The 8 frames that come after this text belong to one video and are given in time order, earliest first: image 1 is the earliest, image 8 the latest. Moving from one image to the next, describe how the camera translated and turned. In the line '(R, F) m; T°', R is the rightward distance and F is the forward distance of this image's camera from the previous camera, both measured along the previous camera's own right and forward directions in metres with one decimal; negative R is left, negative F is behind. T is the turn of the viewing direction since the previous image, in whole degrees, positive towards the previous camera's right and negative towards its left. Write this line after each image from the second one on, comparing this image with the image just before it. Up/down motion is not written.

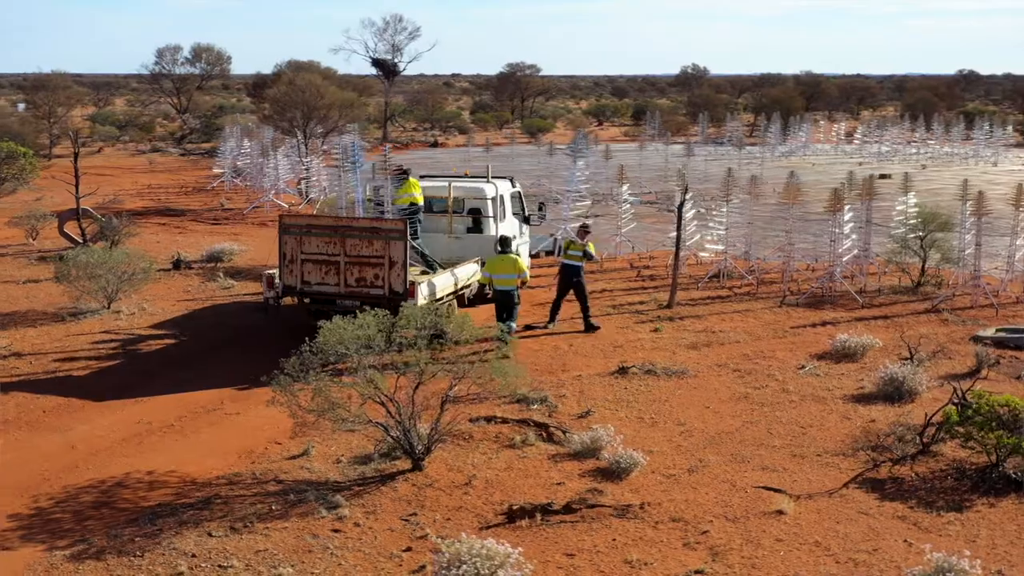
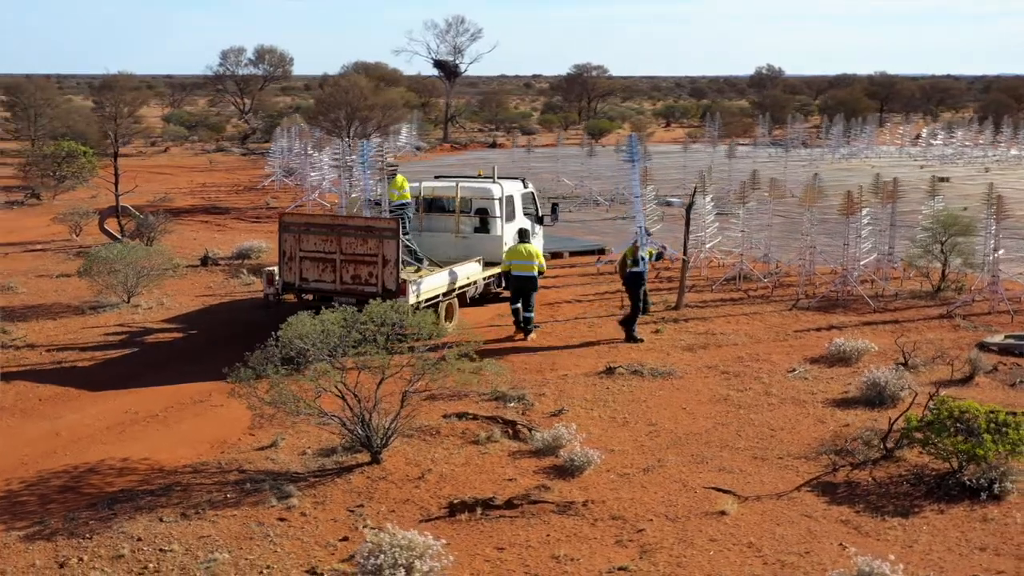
(+0.9, -0.1) m; -4°
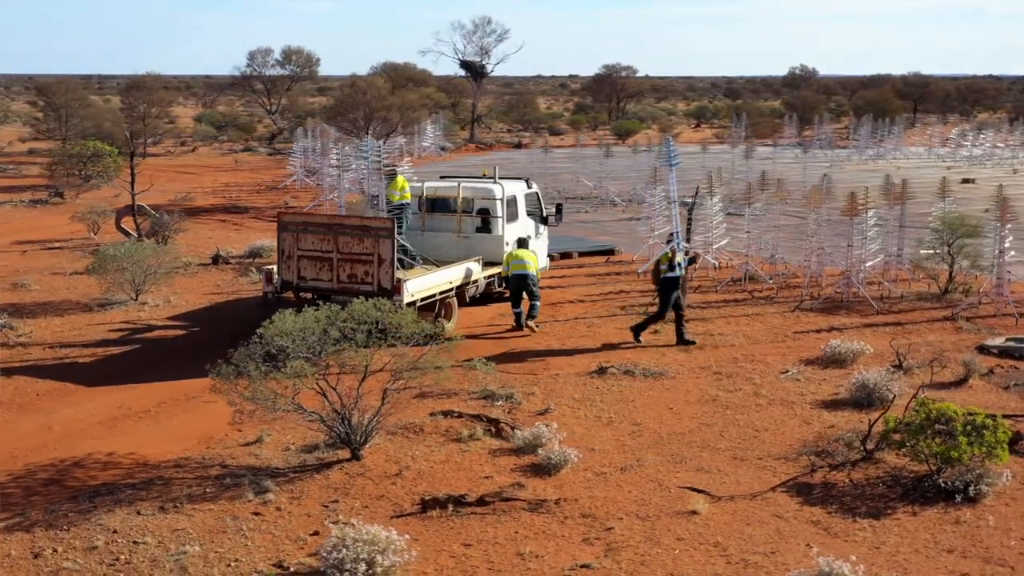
(+0.4, -0.1) m; -2°
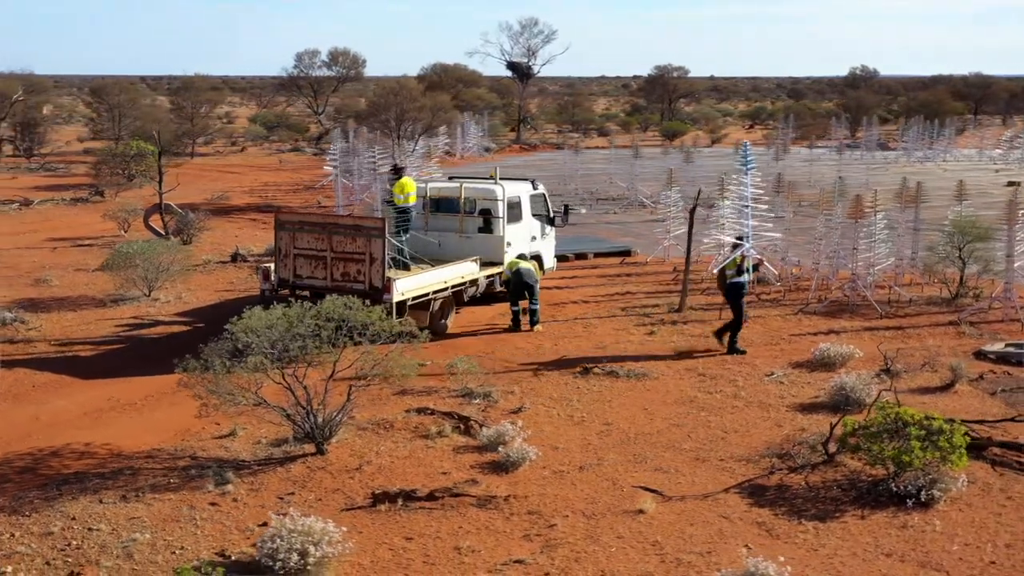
(+0.8, -0.1) m; -3°
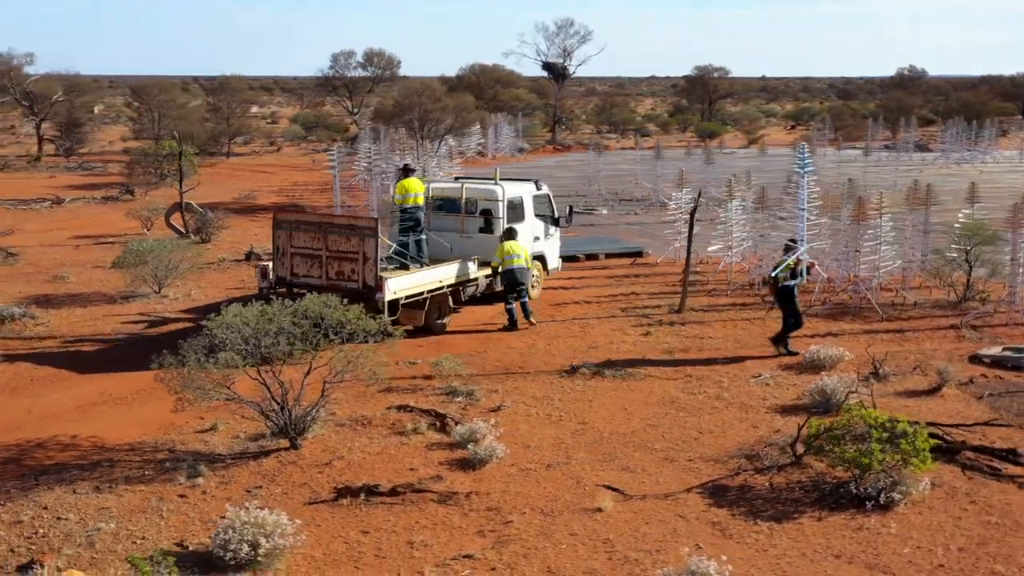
(+0.6, -0.1) m; -2°
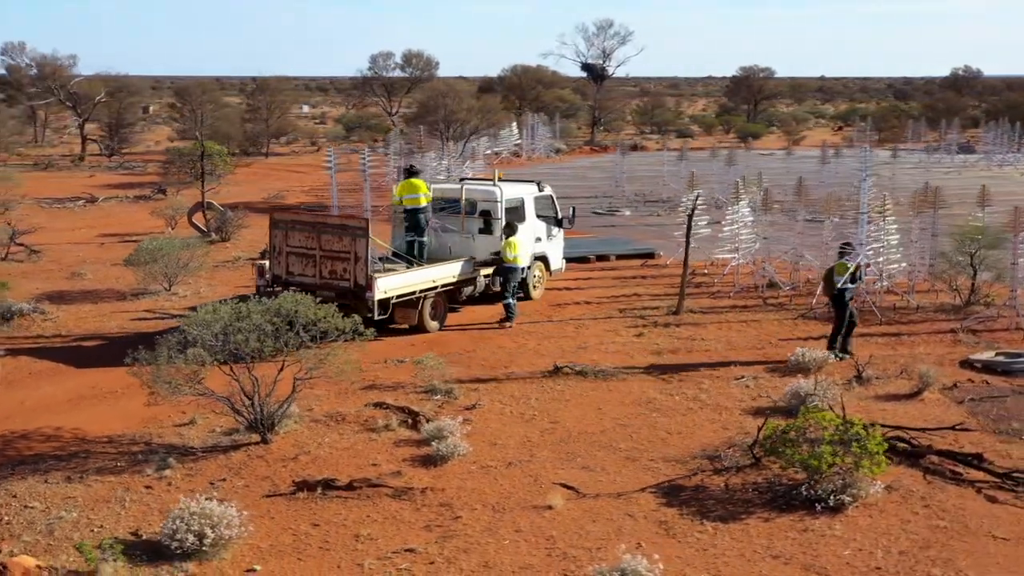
(+0.7, -0.1) m; -3°
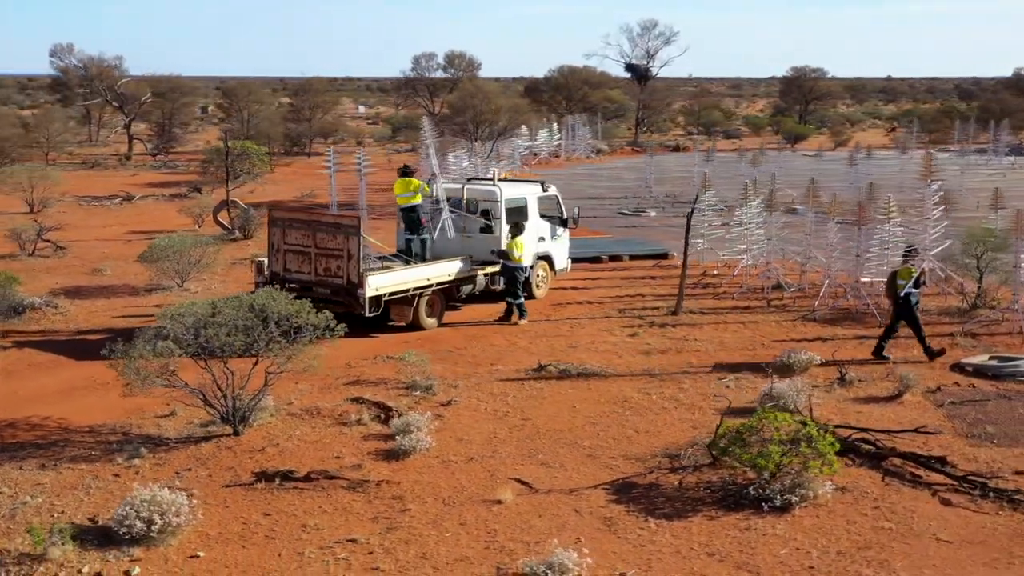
(+0.8, -0.1) m; -3°
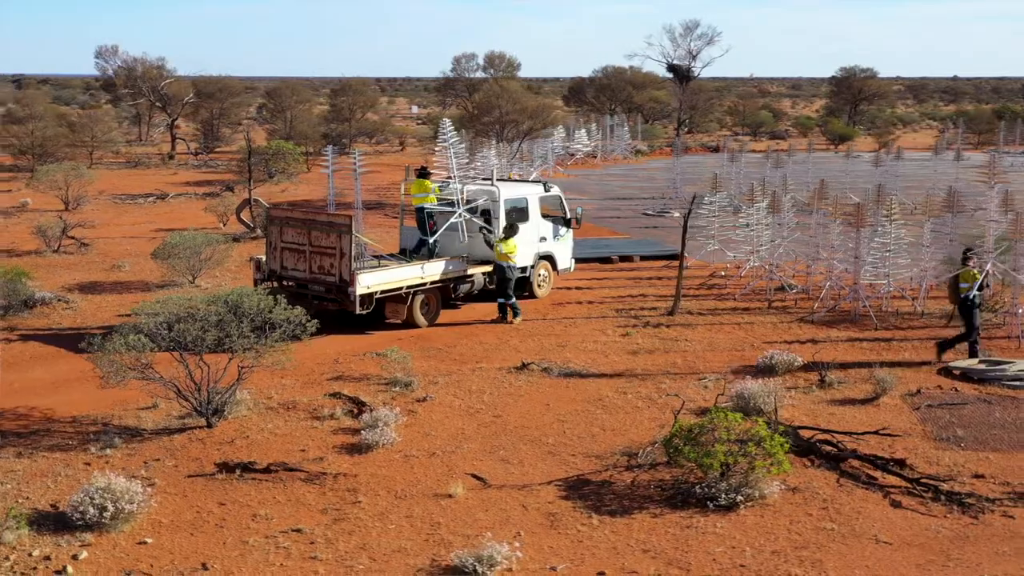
(+0.8, -0.1) m; -3°
